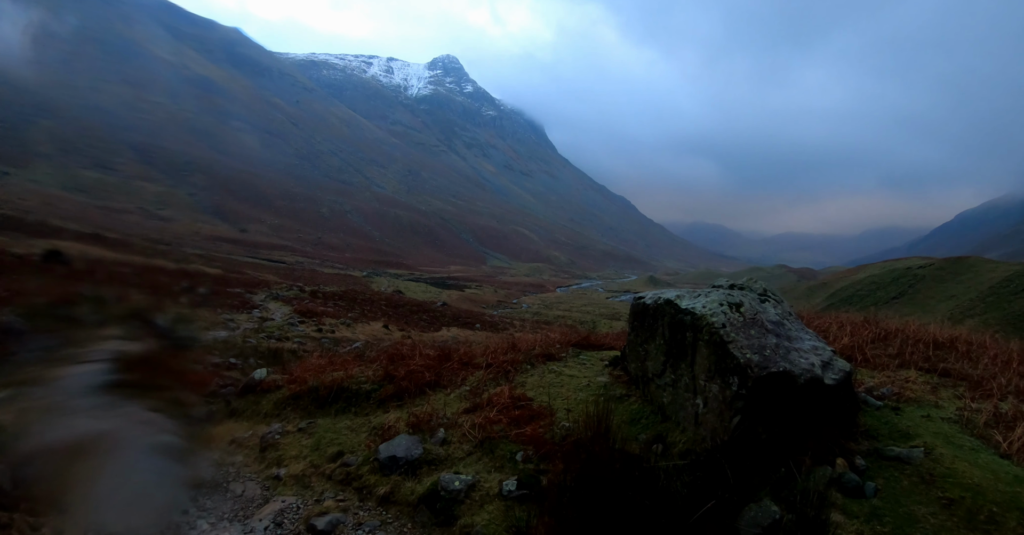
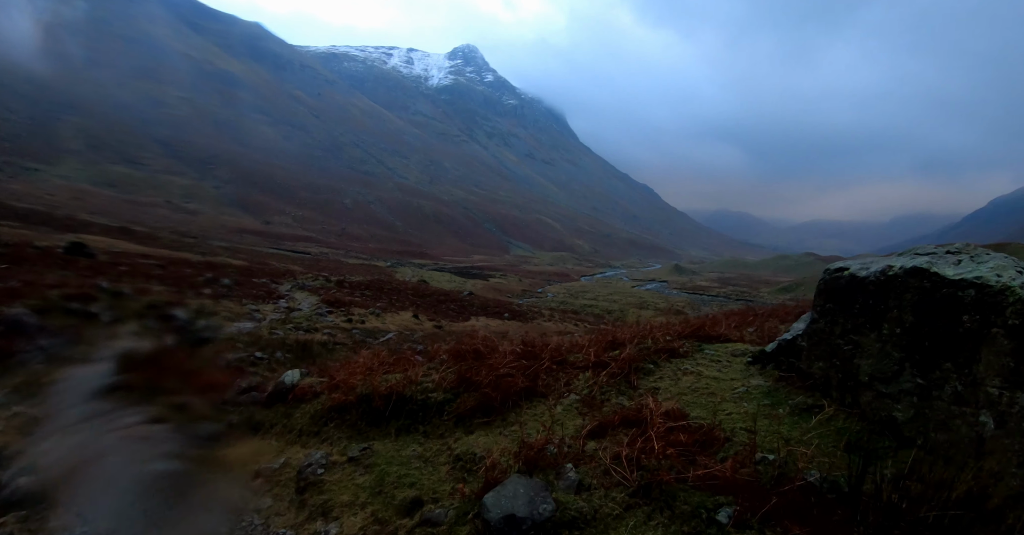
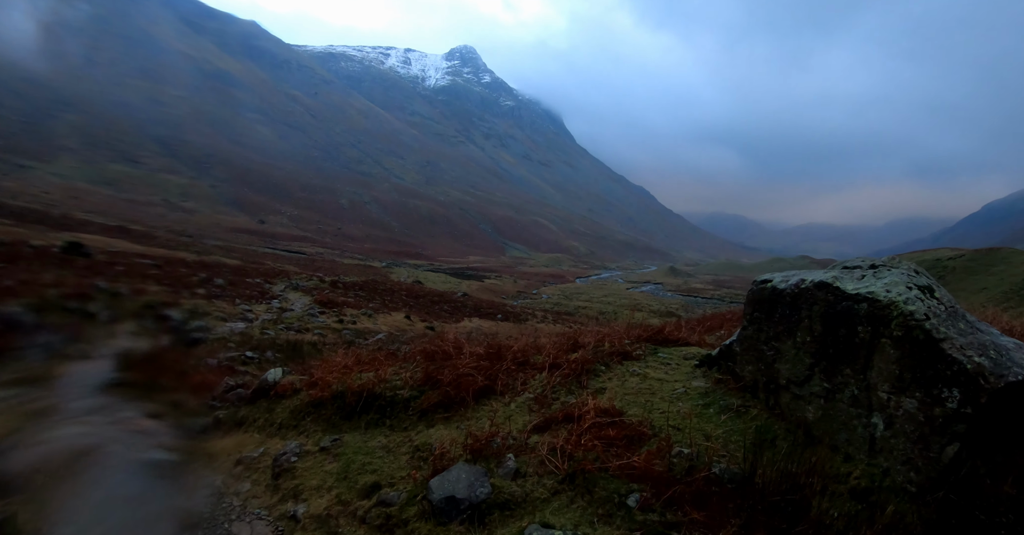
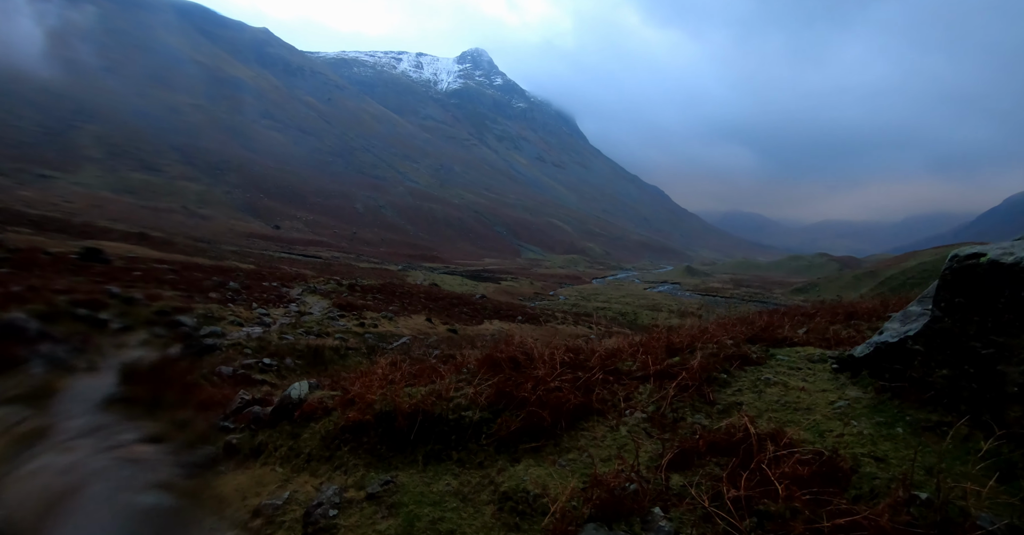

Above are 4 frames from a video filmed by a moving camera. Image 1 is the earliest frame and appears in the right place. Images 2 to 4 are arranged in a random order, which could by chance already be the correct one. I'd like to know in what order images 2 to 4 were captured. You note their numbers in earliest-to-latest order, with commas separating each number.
3, 2, 4
